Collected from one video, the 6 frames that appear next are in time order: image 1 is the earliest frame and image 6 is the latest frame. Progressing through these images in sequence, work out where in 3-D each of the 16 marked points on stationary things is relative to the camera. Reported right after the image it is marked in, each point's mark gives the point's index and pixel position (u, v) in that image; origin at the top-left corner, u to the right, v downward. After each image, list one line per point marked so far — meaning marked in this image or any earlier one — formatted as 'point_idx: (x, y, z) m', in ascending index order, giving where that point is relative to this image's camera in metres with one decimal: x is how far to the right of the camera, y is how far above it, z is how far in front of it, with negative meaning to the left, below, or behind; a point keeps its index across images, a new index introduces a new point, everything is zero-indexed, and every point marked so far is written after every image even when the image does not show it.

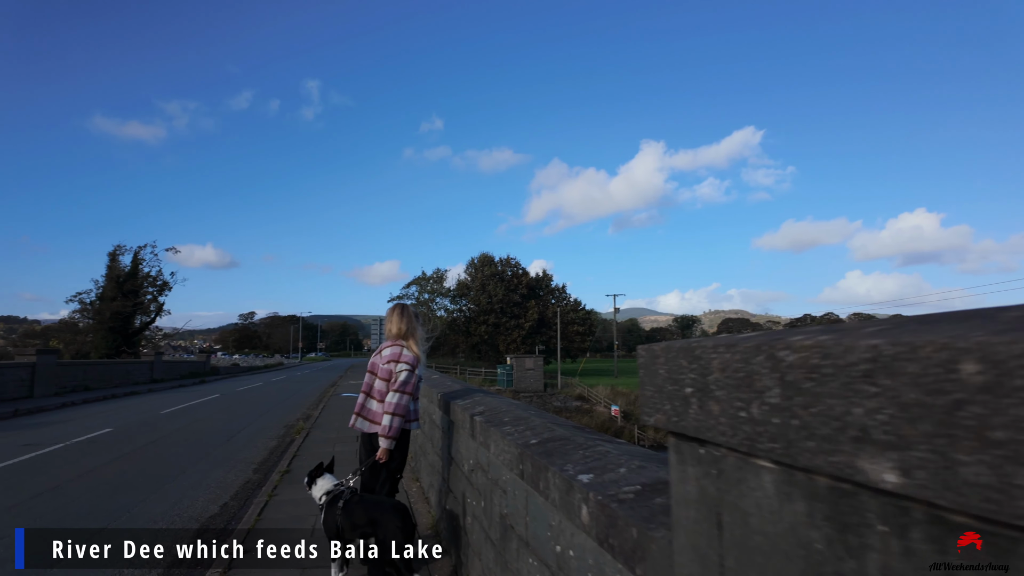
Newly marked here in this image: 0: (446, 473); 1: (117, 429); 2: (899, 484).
0: (-0.6, -1.6, +5.1) m
1: (-7.9, -2.8, +11.5) m
2: (+0.4, -0.2, +0.7) m
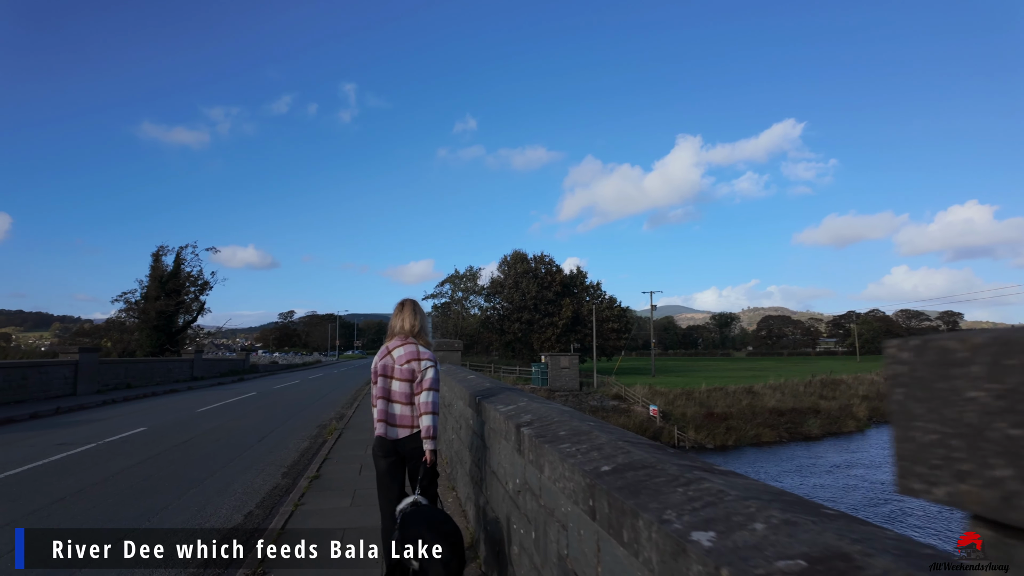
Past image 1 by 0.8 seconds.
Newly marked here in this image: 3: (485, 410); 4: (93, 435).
0: (-0.2, -1.6, +4.6) m
1: (-7.2, -2.8, +11.4) m
2: (+0.5, -0.2, +0.1) m
3: (-0.2, -1.1, +4.9) m
4: (-7.7, -2.7, +10.5) m
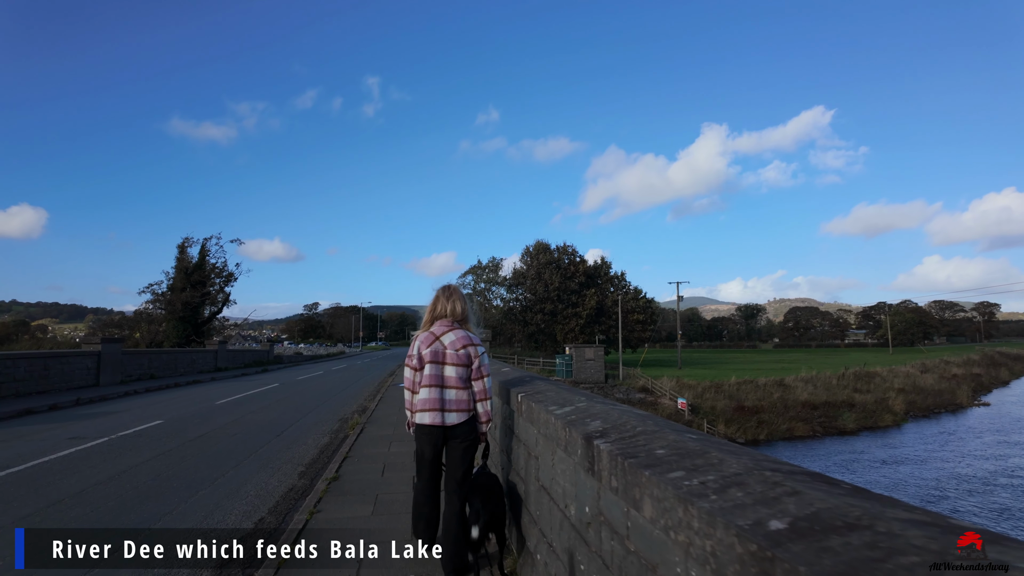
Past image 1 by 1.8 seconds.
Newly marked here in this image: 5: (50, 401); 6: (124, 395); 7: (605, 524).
0: (+0.1, -1.4, +3.9) m
1: (-6.6, -2.5, +10.9) m
2: (+0.7, -0.1, -0.7) m
3: (+0.1, -0.9, +4.2) m
4: (-7.1, -2.5, +10.1) m
5: (-11.2, -2.7, +14.0) m
6: (-11.0, -3.1, +16.3) m
7: (+0.3, -0.8, +2.0) m
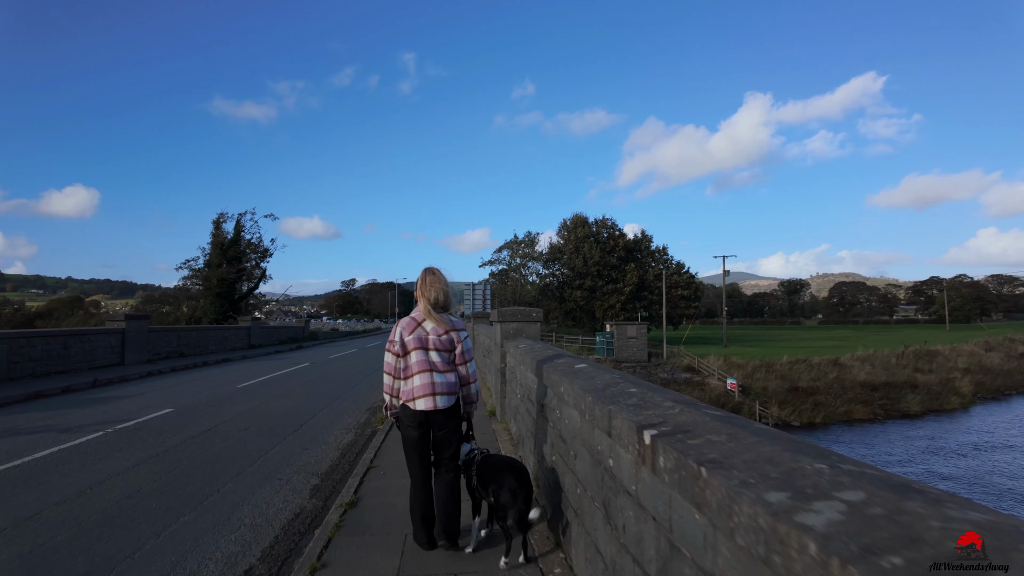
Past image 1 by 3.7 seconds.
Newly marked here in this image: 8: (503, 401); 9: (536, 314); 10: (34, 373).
0: (+0.6, -1.2, +2.2) m
1: (-5.7, -2.1, +9.7) m
2: (+0.9, -0.1, -2.4) m
3: (+0.6, -0.7, +2.6) m
4: (-6.3, -2.0, +8.9) m
5: (-10.2, -2.2, +13.0) m
6: (-9.8, -2.4, +15.4) m
7: (+0.7, -0.7, +0.4) m
8: (-0.1, -1.6, +8.0) m
9: (+0.3, -0.4, +8.4) m
10: (-11.4, -2.0, +13.8) m
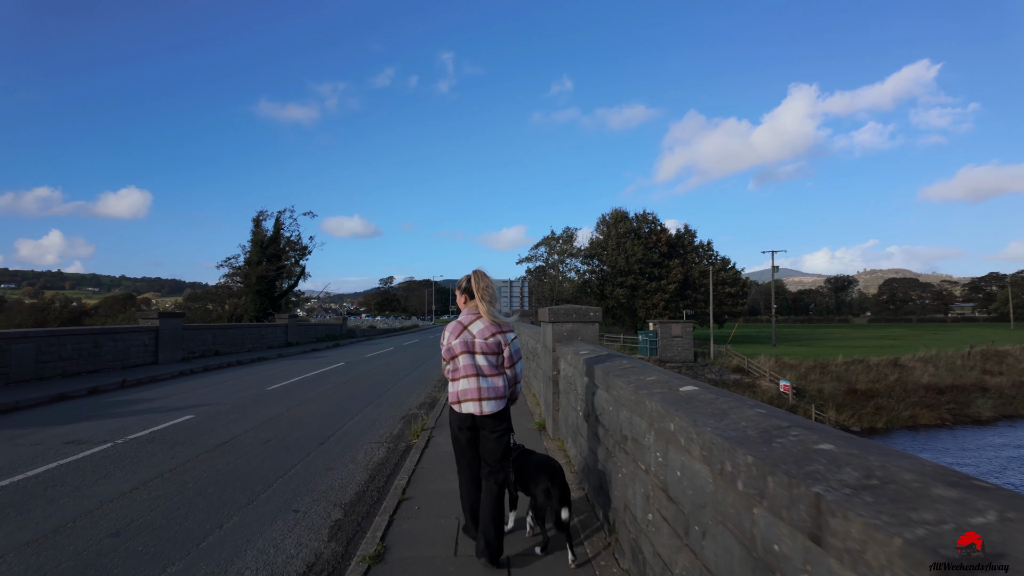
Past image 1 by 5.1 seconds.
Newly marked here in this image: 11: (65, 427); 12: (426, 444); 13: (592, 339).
0: (+0.9, -1.2, +1.1) m
1: (-4.9, -2.0, +9.0) m
2: (+0.9, -0.1, -3.5) m
3: (+0.9, -0.7, +1.4) m
4: (-5.6, -2.0, +8.2) m
5: (-9.2, -2.1, +12.6) m
6: (-8.6, -2.3, +14.9) m
7: (+0.8, -0.7, -0.8) m
8: (+0.5, -1.5, +6.9) m
9: (+1.0, -0.3, +7.3) m
10: (-10.4, -2.0, +13.3) m
11: (-6.5, -2.0, +8.4) m
12: (-1.0, -1.9, +7.0) m
13: (+1.0, -0.6, +7.1) m
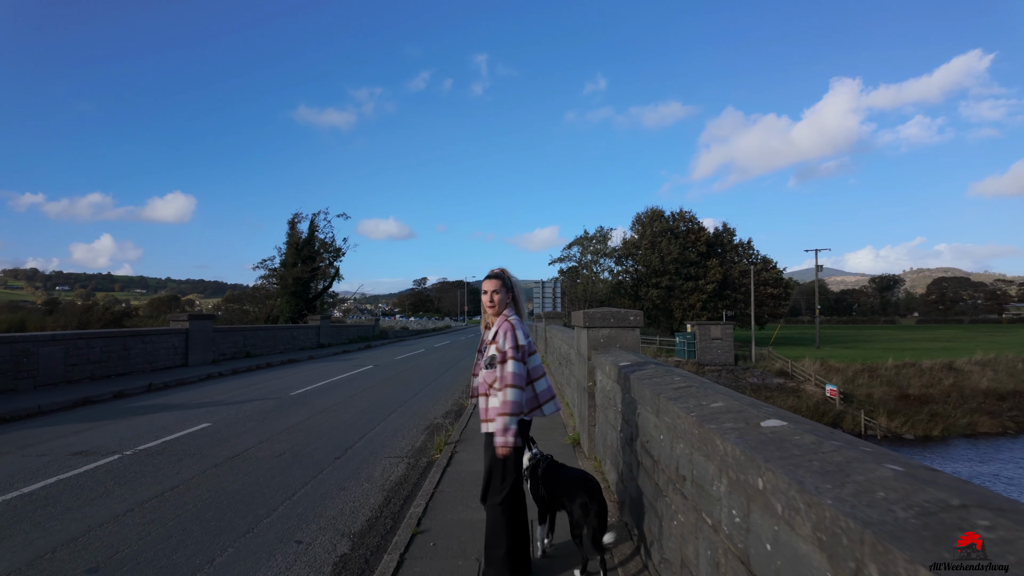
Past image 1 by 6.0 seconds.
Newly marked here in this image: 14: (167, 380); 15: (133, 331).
0: (+0.9, -1.2, +0.4) m
1: (-4.5, -2.0, +8.6) m
2: (+0.6, -0.1, -4.2) m
3: (+0.9, -0.7, +0.7) m
4: (-5.1, -2.0, +7.9) m
5: (-8.5, -2.1, +12.4) m
6: (-7.8, -2.3, +14.7) m
7: (+0.7, -0.7, -1.5) m
8: (+0.9, -1.5, +6.2) m
9: (+1.4, -0.3, +6.6) m
10: (-9.7, -2.0, +13.3) m
11: (-6.1, -2.1, +8.1) m
12: (-0.7, -1.9, +6.4) m
13: (+1.3, -0.7, +6.4) m
14: (-8.3, -2.2, +13.8) m
15: (-9.7, -1.1, +14.6) m
